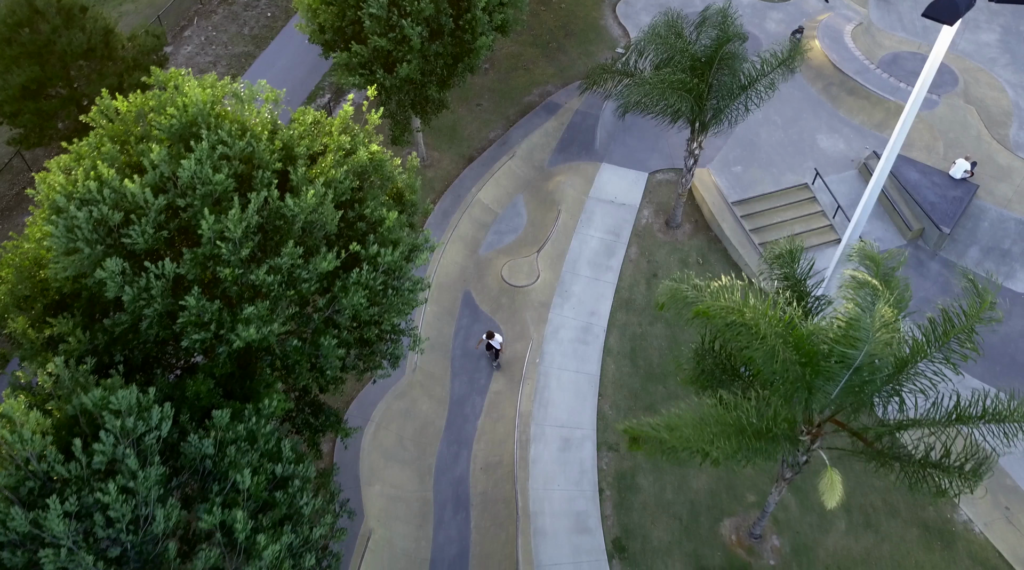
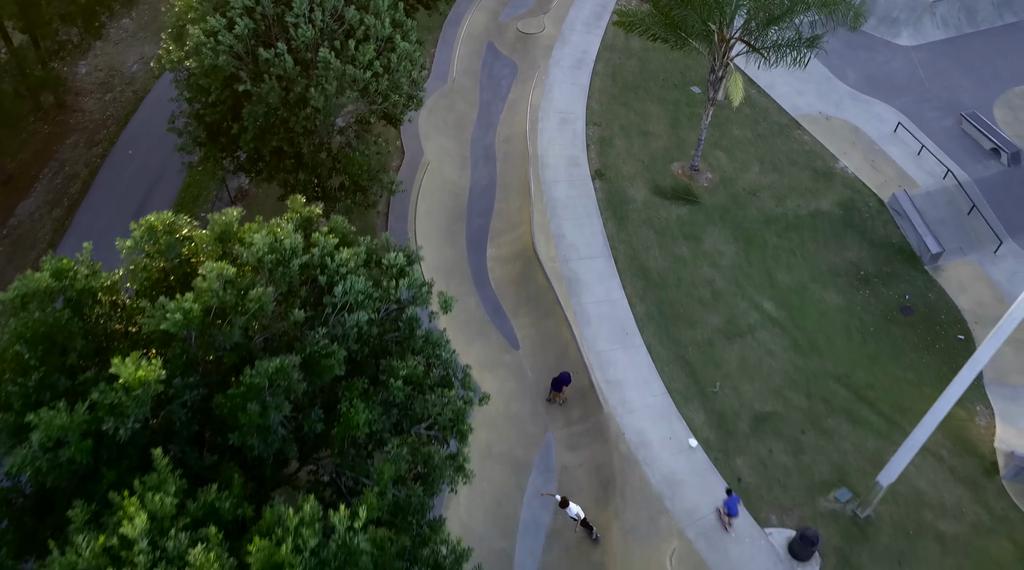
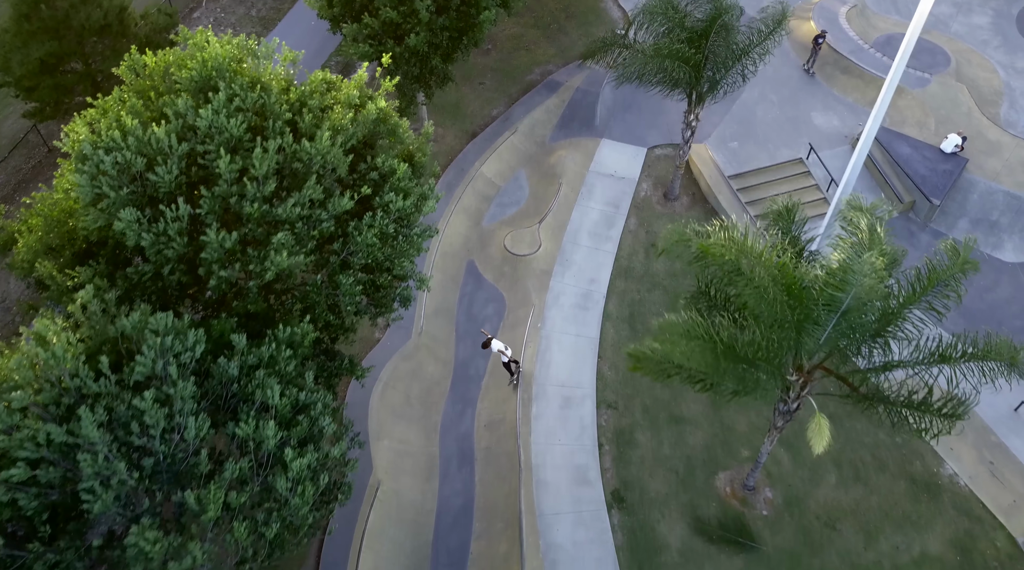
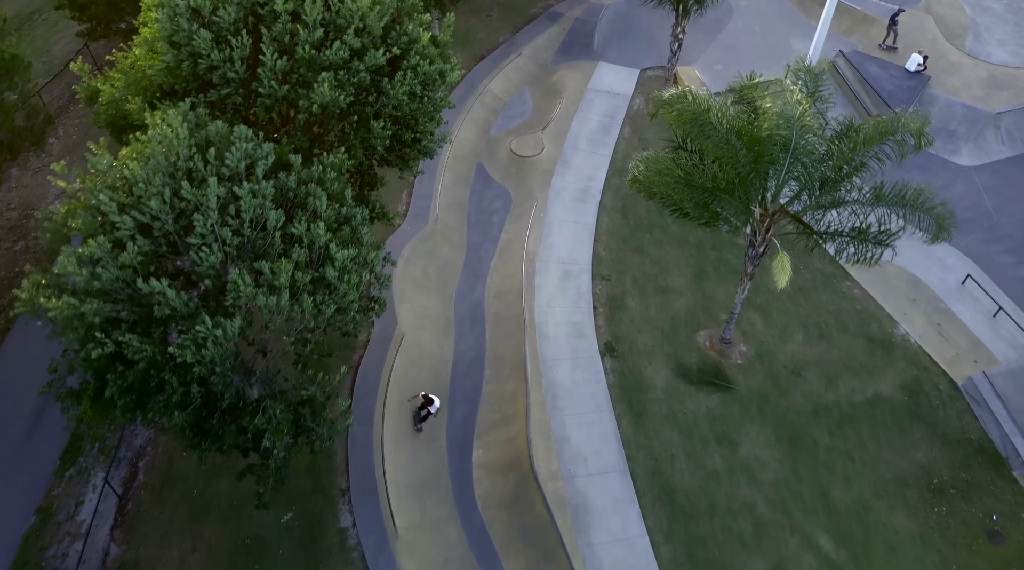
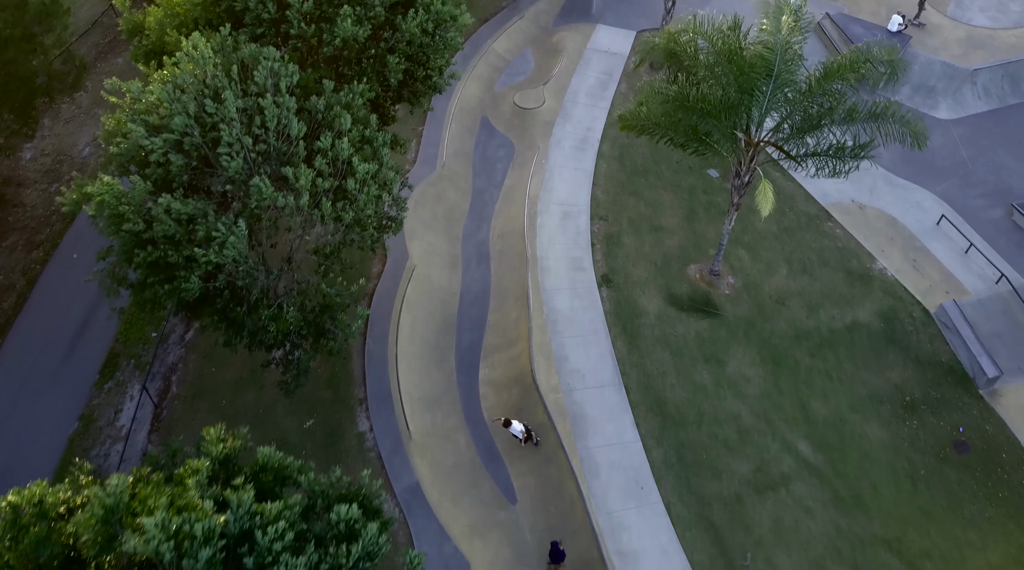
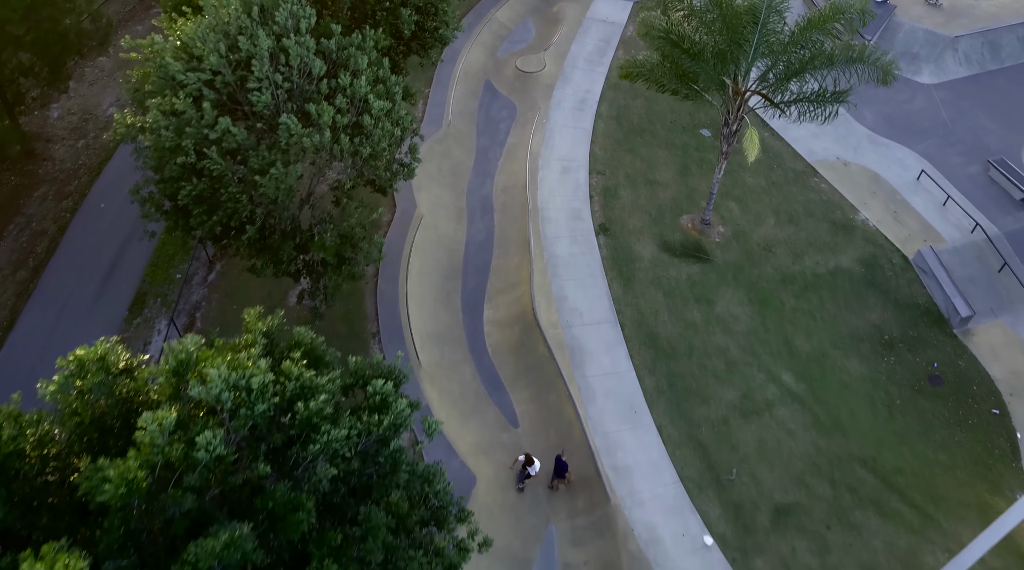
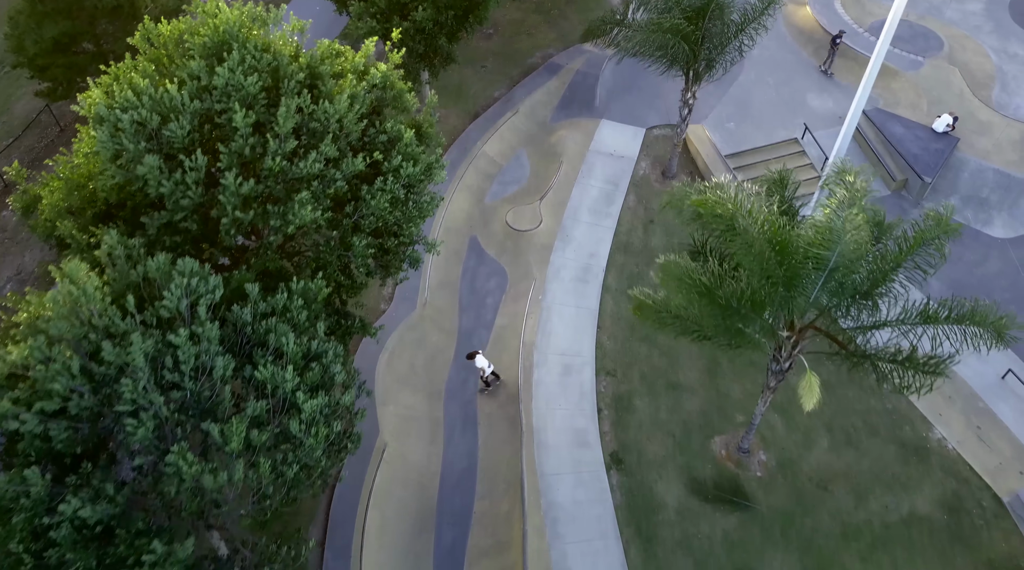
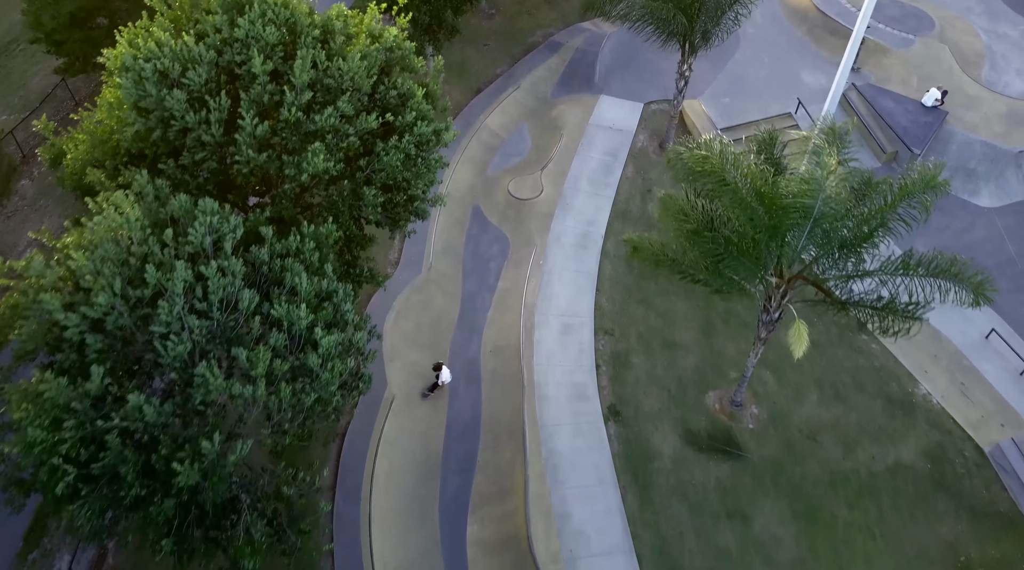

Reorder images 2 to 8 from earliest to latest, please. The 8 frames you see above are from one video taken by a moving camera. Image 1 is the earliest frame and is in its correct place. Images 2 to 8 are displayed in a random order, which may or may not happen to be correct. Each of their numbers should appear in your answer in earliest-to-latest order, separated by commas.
3, 7, 8, 4, 5, 6, 2
